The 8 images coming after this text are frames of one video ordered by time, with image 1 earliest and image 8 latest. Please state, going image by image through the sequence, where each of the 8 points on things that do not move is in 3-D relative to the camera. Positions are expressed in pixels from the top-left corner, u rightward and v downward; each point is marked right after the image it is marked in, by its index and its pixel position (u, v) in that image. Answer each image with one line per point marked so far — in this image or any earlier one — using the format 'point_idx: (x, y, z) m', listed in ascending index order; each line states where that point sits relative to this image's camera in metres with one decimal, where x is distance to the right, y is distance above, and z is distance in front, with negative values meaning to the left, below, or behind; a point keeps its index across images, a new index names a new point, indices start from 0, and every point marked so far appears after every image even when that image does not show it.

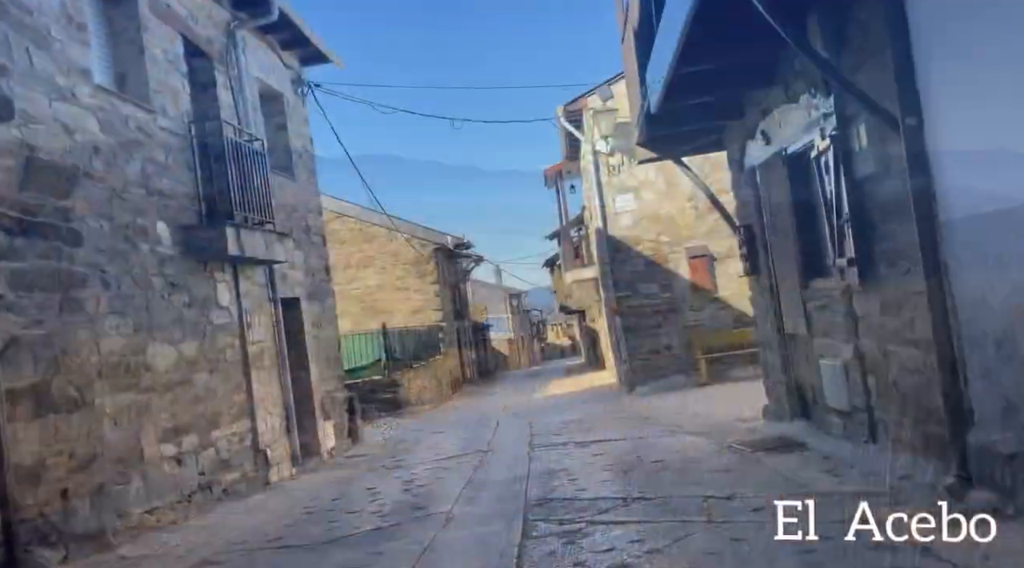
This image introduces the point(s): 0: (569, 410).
0: (+1.0, -2.1, +14.3) m
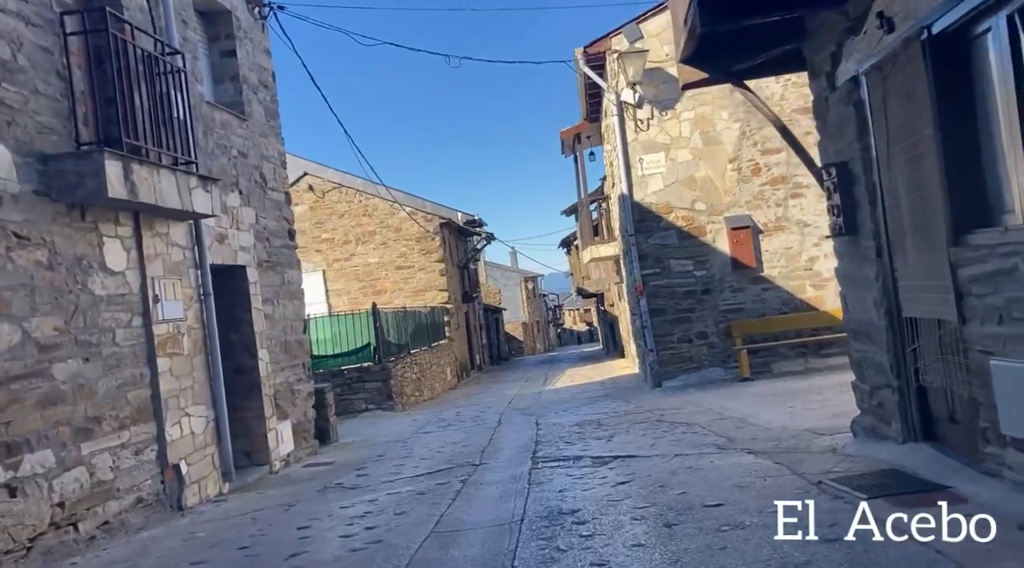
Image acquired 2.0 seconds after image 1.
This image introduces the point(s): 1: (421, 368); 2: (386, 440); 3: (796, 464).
0: (+1.0, -1.7, +12.0) m
1: (-2.0, -1.8, +18.8) m
2: (-1.6, -2.0, +11.0) m
3: (+1.9, -1.2, +5.6) m
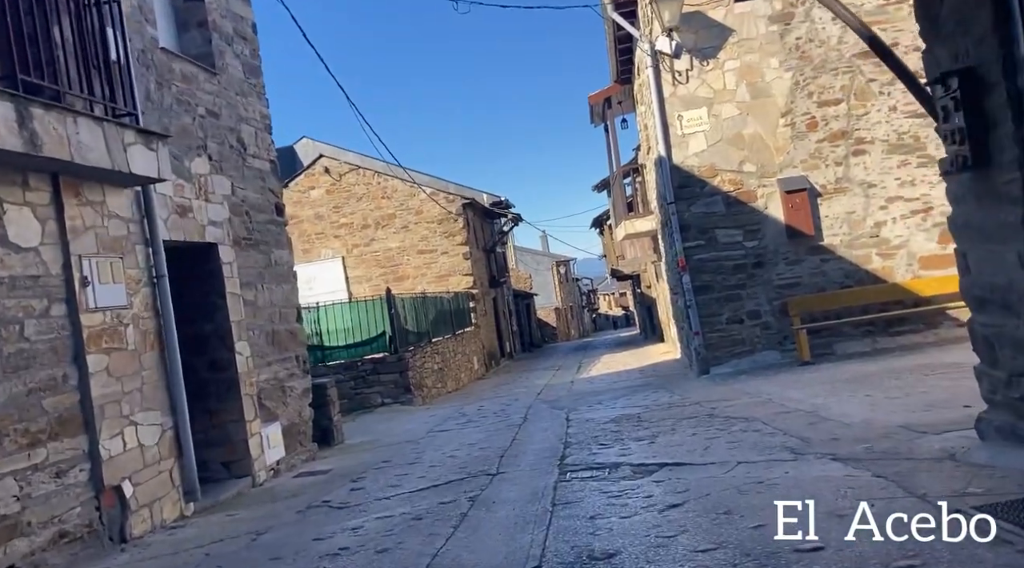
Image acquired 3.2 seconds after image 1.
0: (+1.4, -1.4, +10.6) m
1: (-1.4, -1.5, +17.6) m
2: (-1.3, -1.8, +9.7) m
3: (+1.9, -1.0, +4.2) m
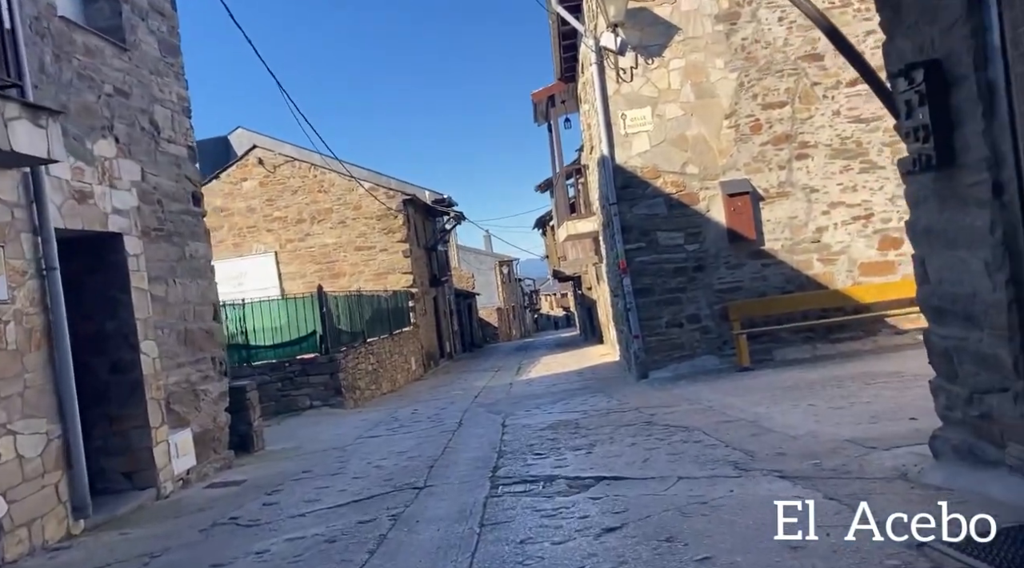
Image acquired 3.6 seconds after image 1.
0: (+0.6, -1.4, +10.3) m
1: (-2.6, -1.5, +17.0) m
2: (-2.1, -1.8, +9.2) m
3: (+1.6, -1.0, +3.9) m
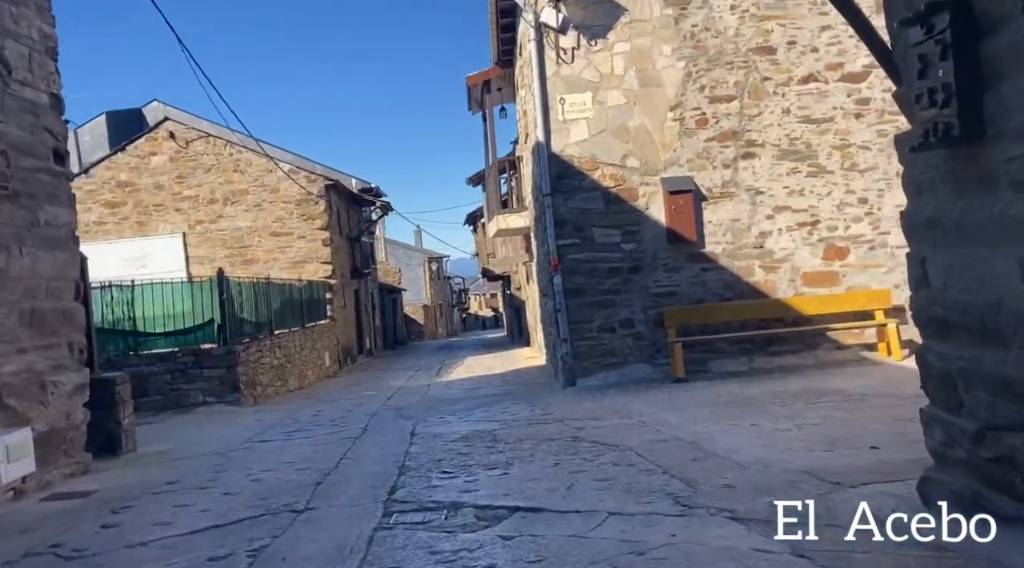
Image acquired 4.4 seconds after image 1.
0: (-0.3, -1.4, +9.3) m
1: (-4.1, -1.2, +15.8) m
2: (-2.9, -1.6, +8.0) m
3: (+1.2, -1.0, +3.1) m
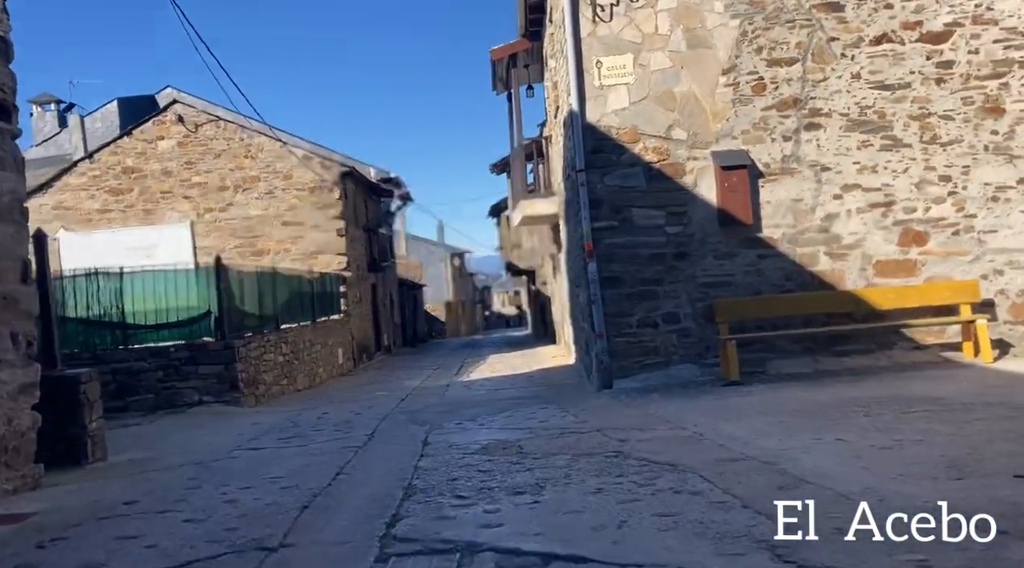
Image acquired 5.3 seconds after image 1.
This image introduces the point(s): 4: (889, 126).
0: (-0.1, -1.3, +8.1) m
1: (-3.7, -1.1, +14.7) m
2: (-2.7, -1.4, +6.9) m
3: (+1.3, -0.9, +1.8) m
4: (+4.0, +1.7, +9.0) m
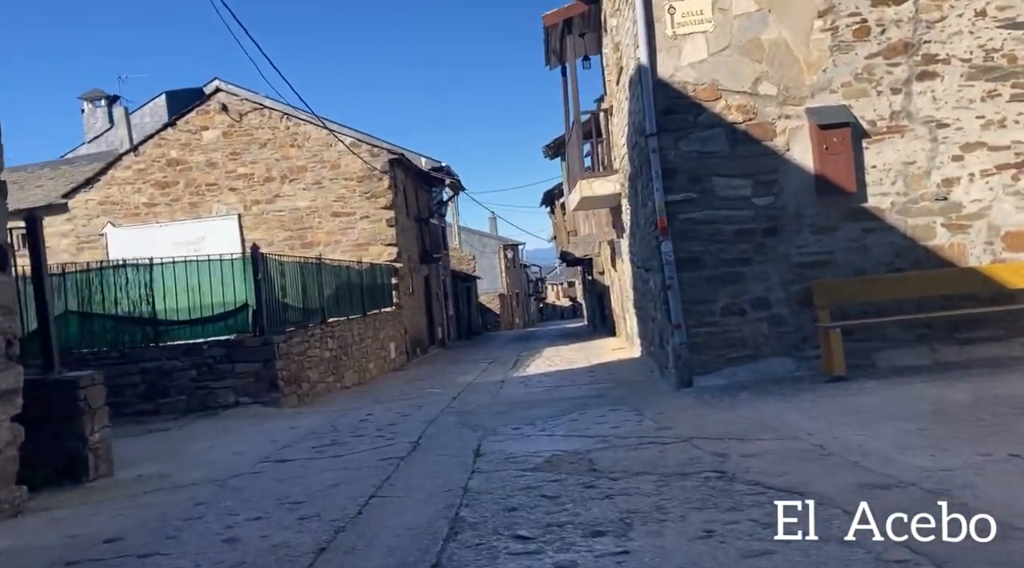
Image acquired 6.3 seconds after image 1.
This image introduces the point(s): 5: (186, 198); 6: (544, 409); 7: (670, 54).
0: (+0.5, -1.1, +7.0) m
1: (-2.7, -0.9, +13.7) m
2: (-2.2, -1.4, +5.9) m
3: (+1.4, -0.8, +0.6) m
4: (+4.5, +1.9, +7.6) m
5: (-7.5, +2.0, +19.9) m
6: (+0.3, -1.2, +8.0) m
7: (+1.4, +2.1, +7.8) m
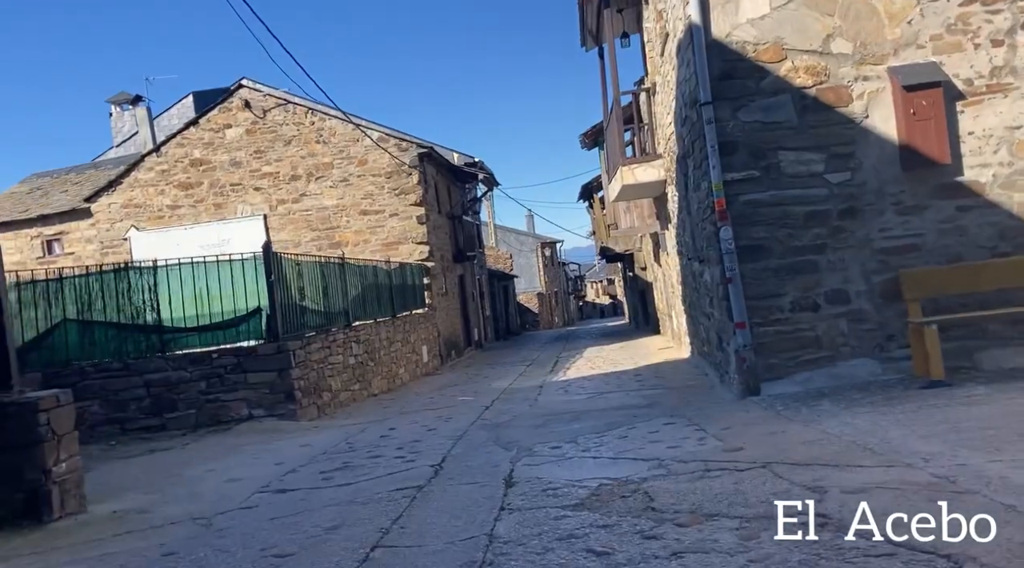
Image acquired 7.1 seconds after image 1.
0: (+0.7, -1.1, +6.0) m
1: (-2.2, -0.9, +12.8) m
2: (-2.0, -1.4, +5.0) m
3: (+1.4, -0.7, -0.5) m
4: (+4.7, +2.0, +6.4) m
5: (-6.7, +1.9, +19.2) m
6: (+0.6, -1.1, +7.0) m
7: (+1.7, +2.2, +6.7) m
